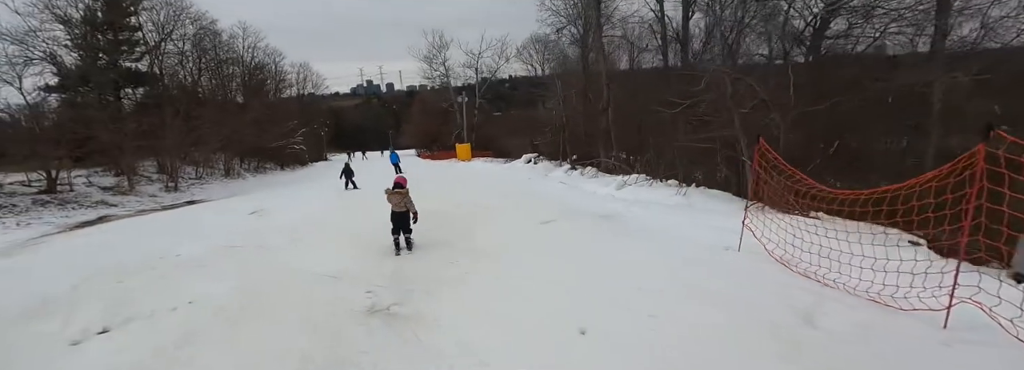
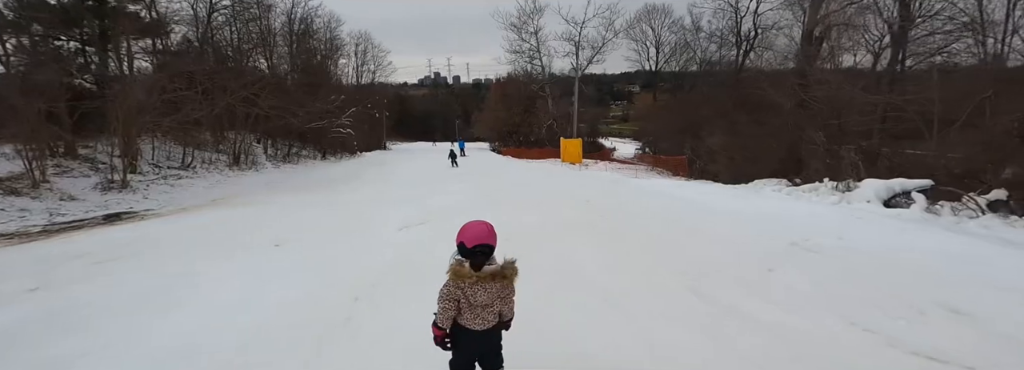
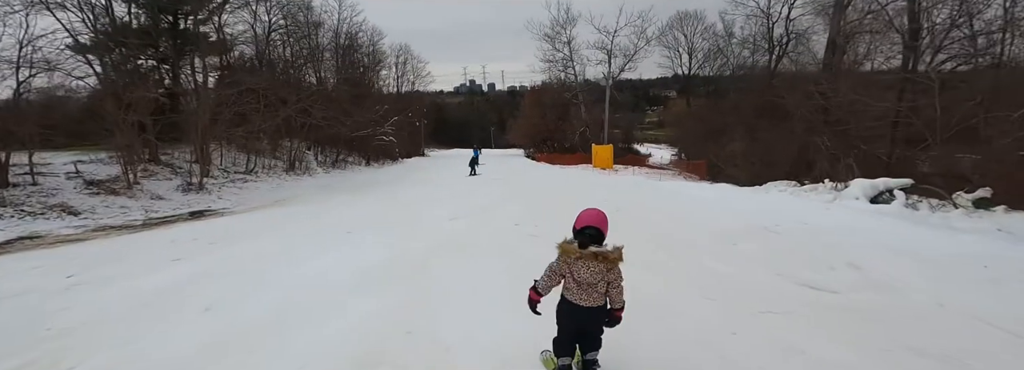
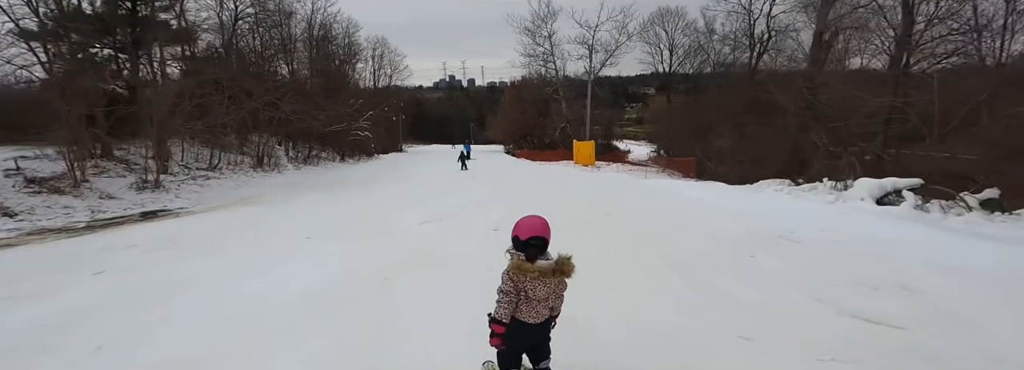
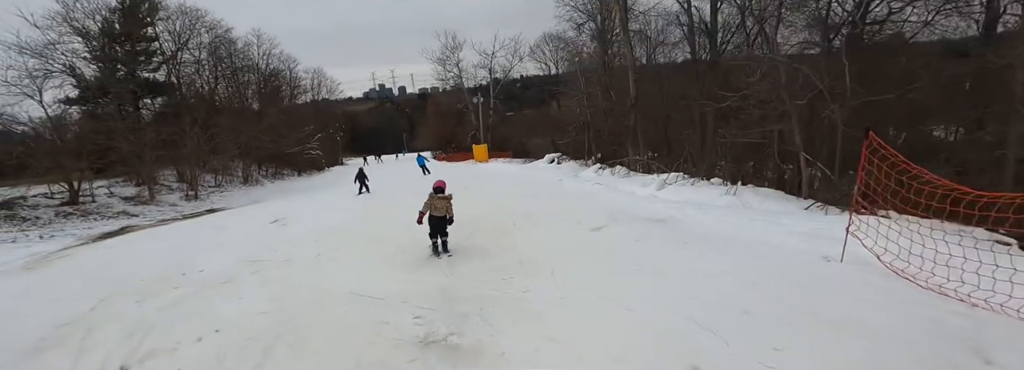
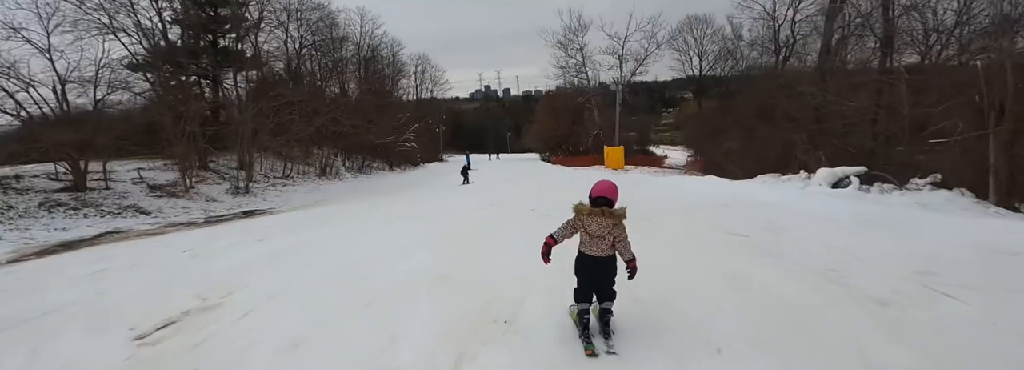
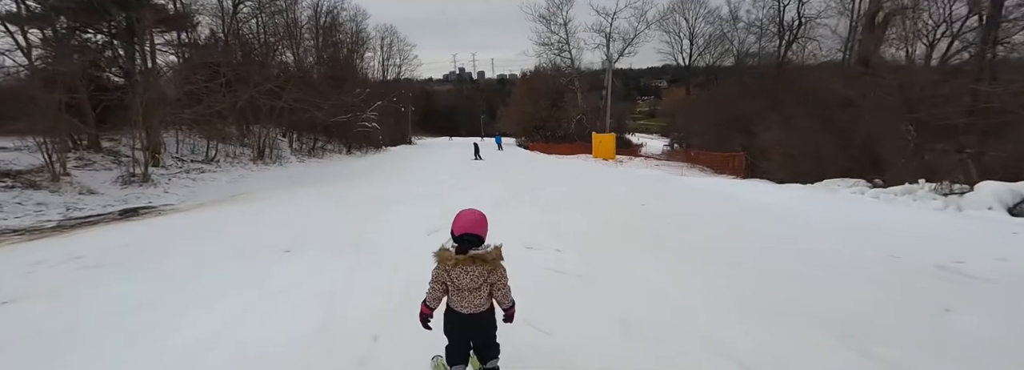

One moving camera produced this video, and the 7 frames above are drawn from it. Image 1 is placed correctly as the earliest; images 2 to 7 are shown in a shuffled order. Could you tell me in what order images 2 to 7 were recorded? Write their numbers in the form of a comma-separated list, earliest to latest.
5, 6, 3, 4, 2, 7
